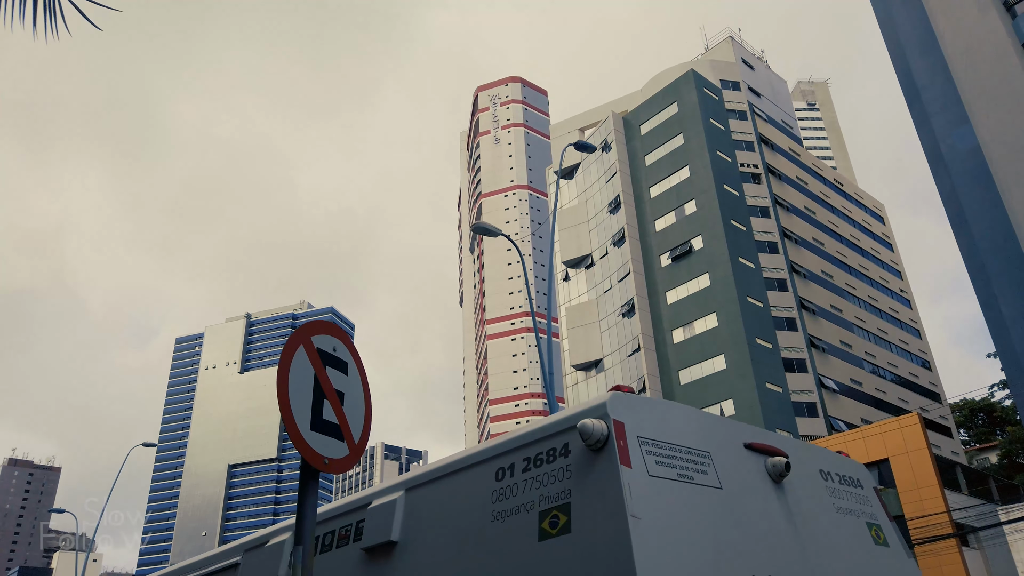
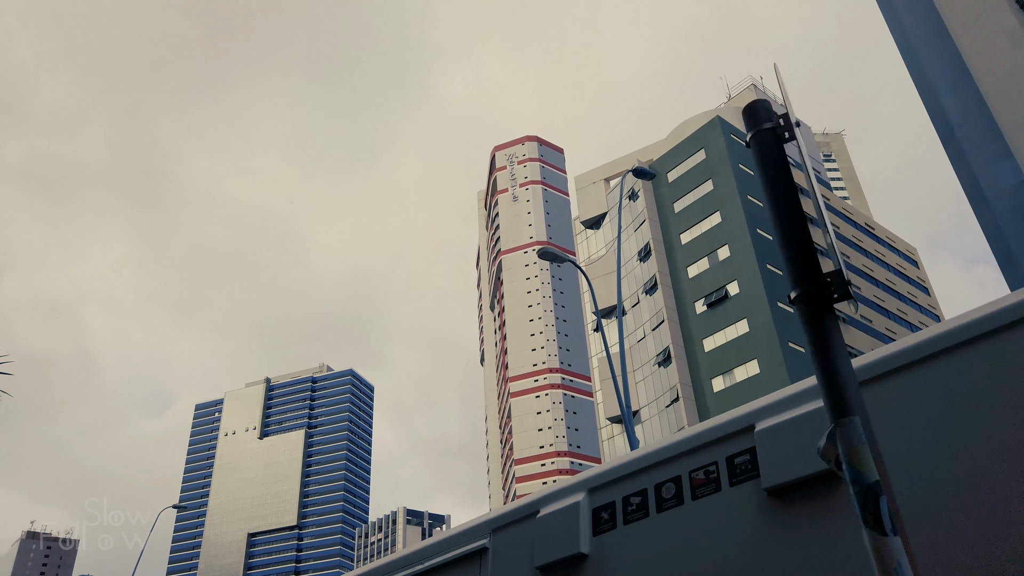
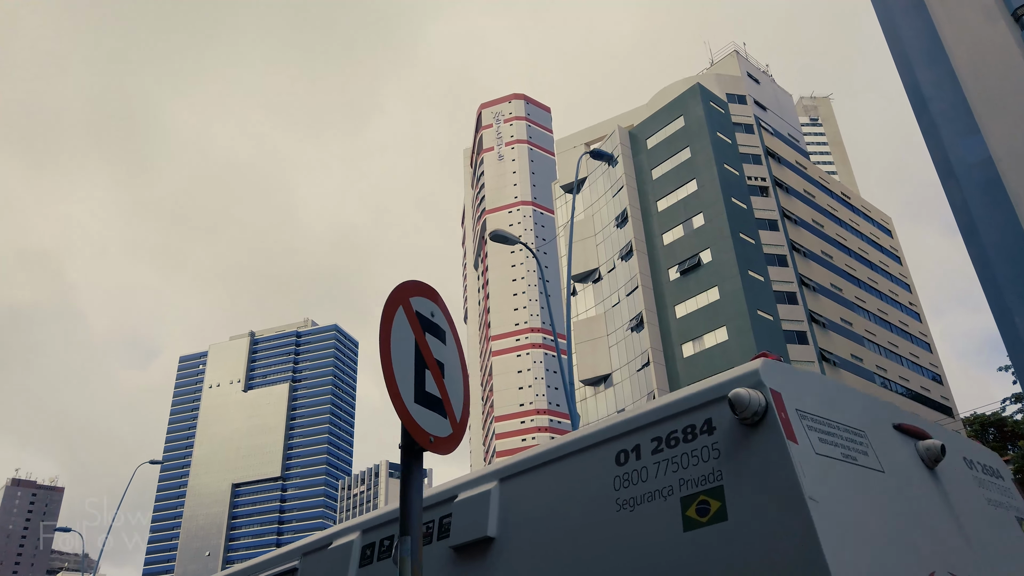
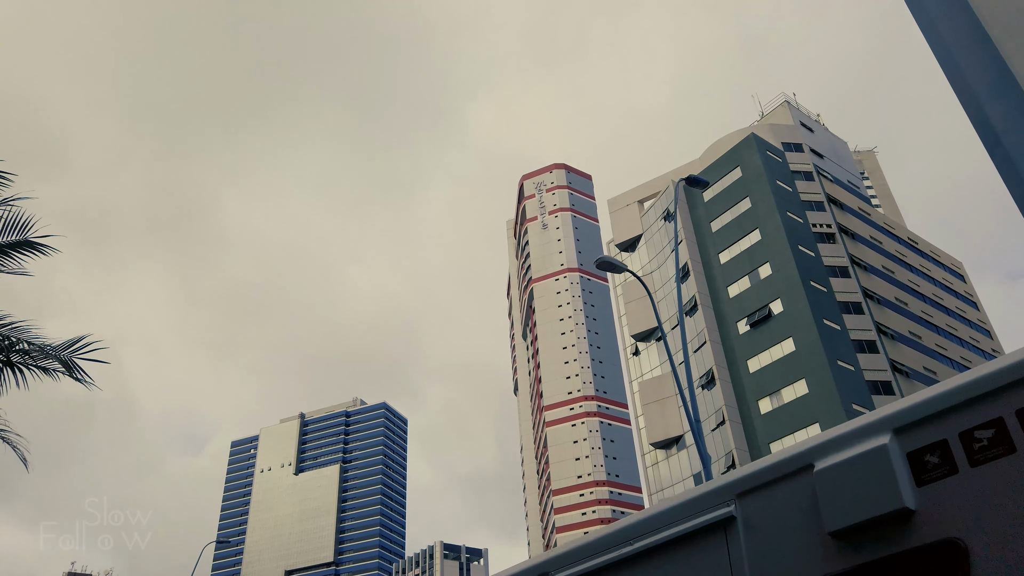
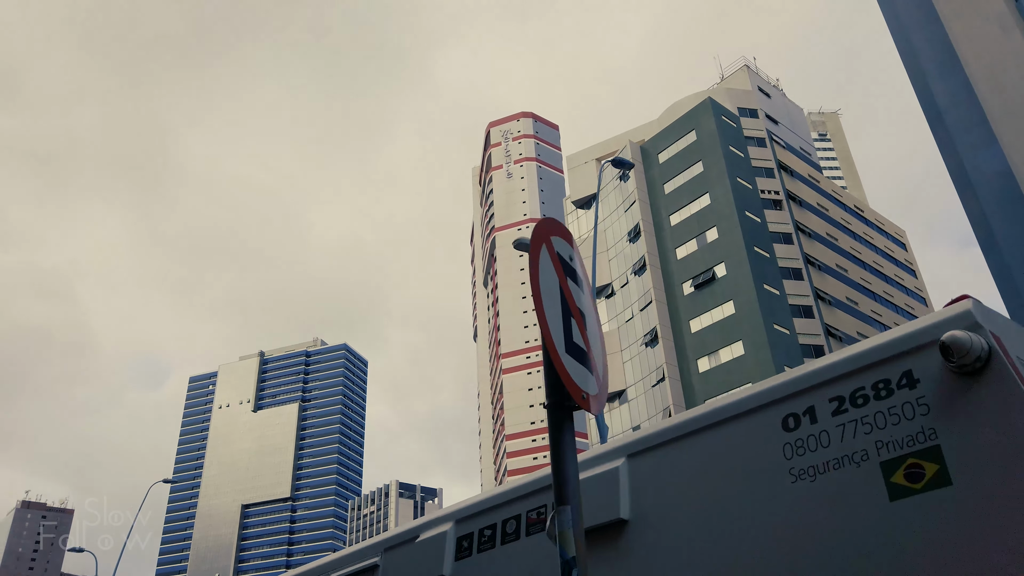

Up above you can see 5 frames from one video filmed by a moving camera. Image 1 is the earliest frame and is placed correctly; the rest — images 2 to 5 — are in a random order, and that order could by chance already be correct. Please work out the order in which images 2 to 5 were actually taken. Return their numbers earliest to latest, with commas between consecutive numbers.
3, 5, 2, 4
